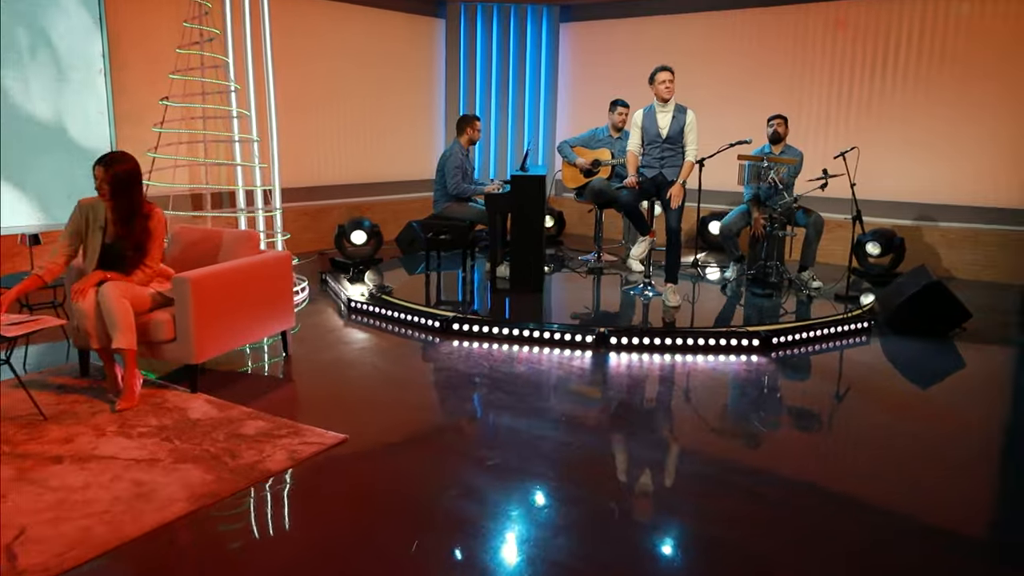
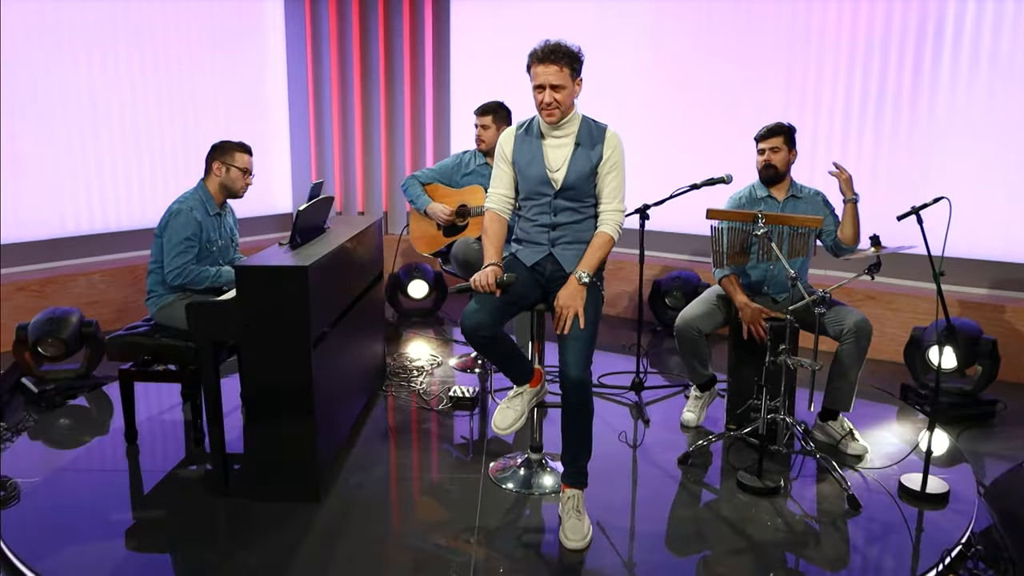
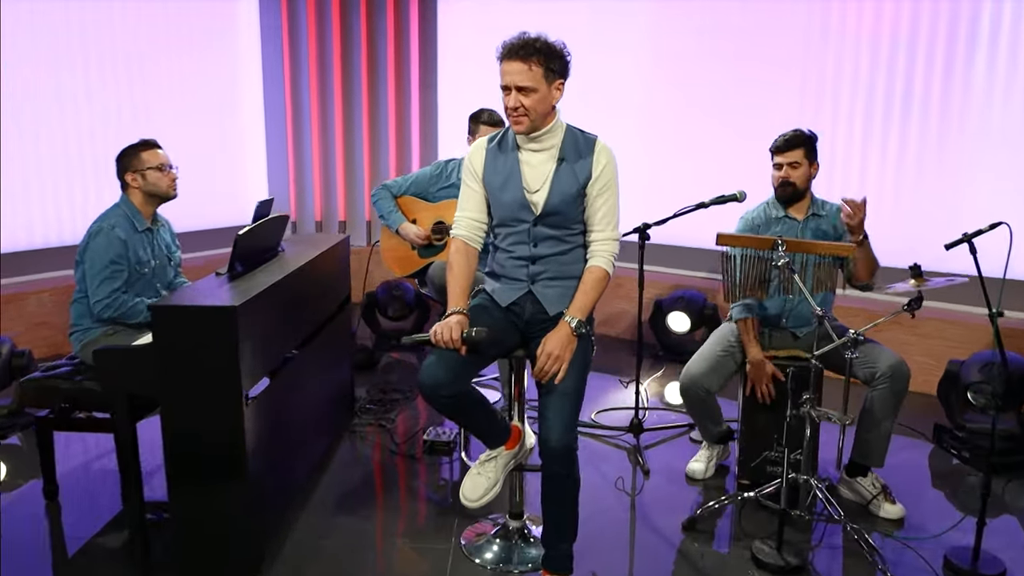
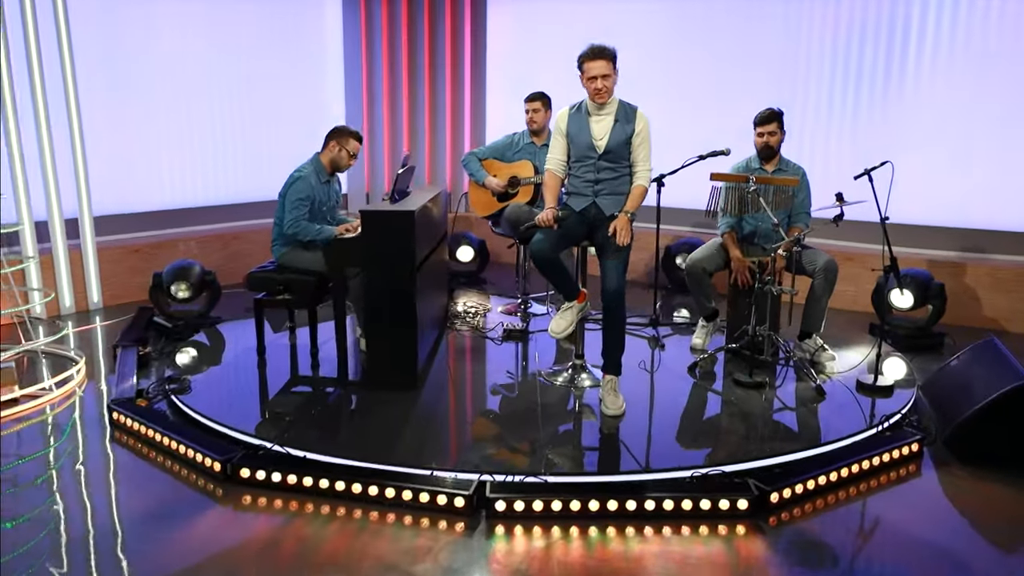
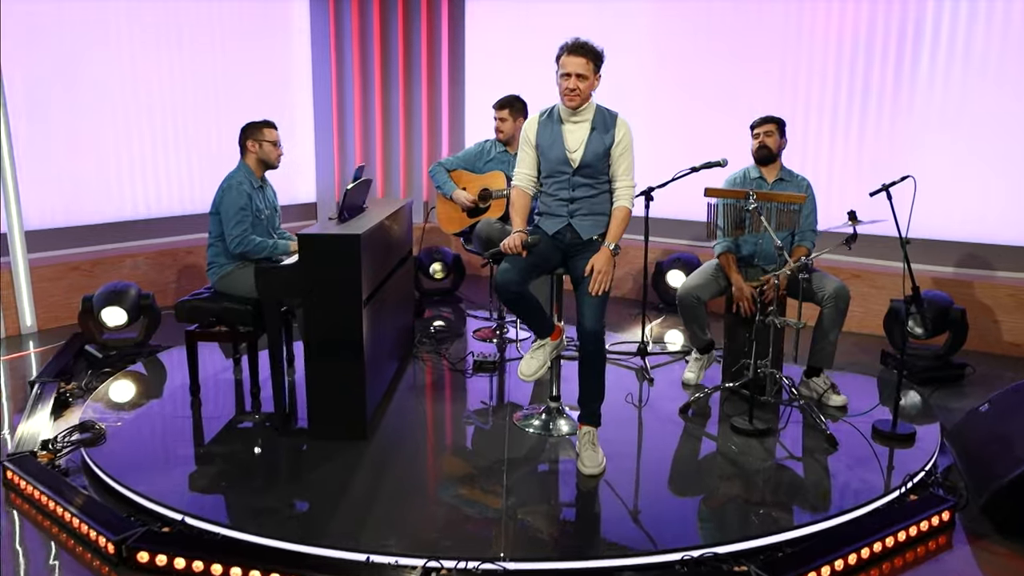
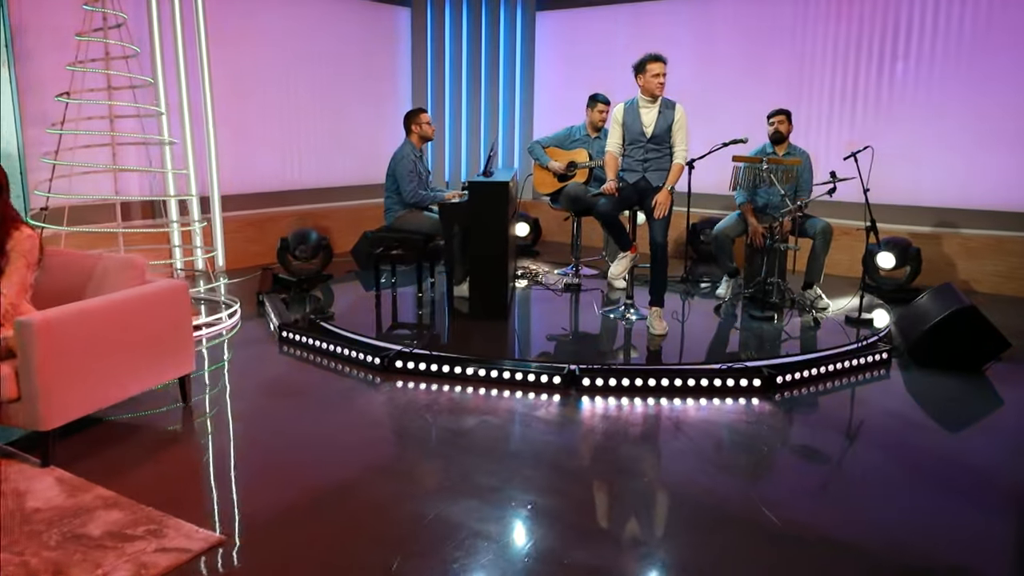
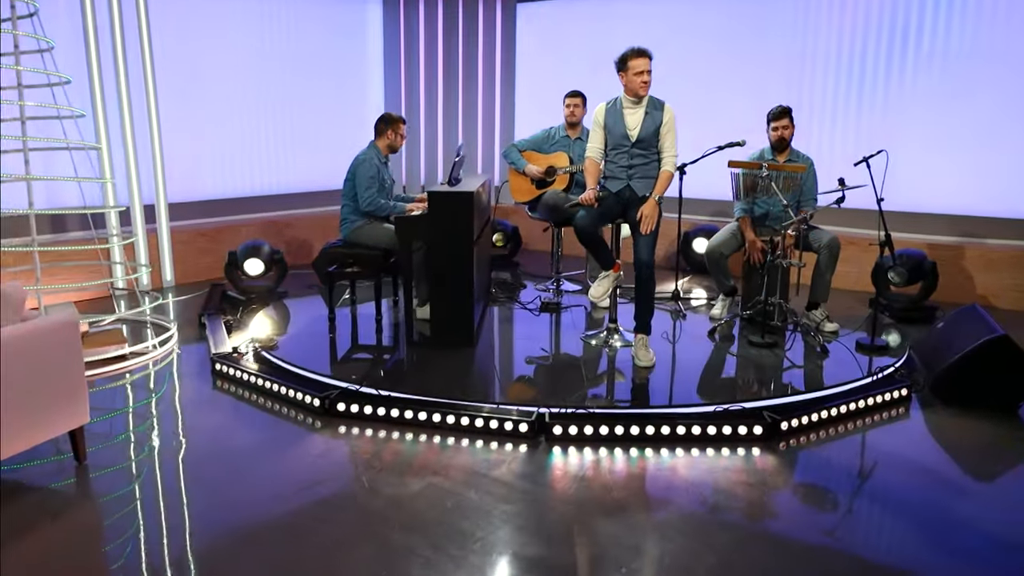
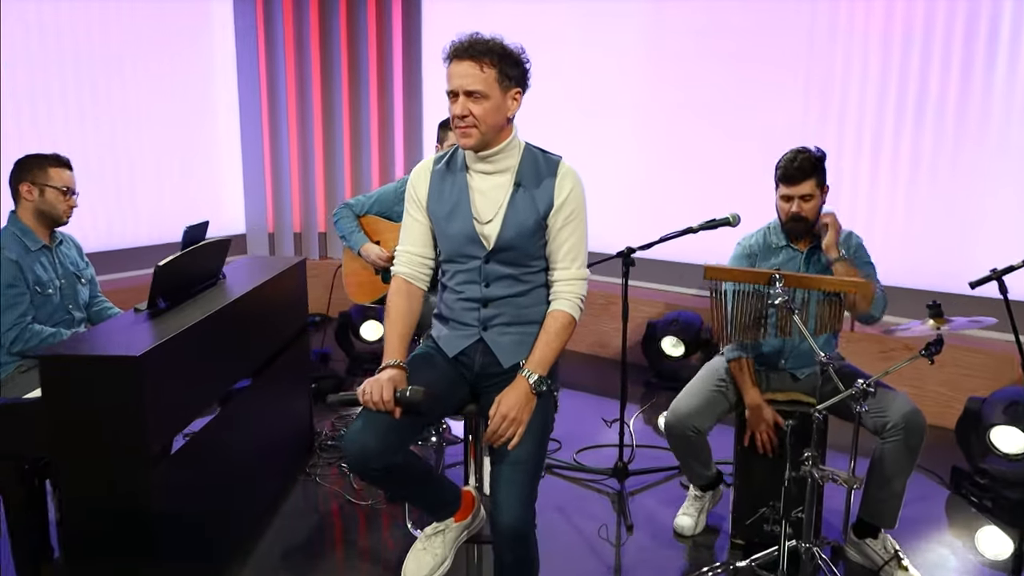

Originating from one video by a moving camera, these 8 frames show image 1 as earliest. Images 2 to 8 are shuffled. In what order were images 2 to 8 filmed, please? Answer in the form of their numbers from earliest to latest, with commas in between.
6, 7, 4, 5, 2, 3, 8
